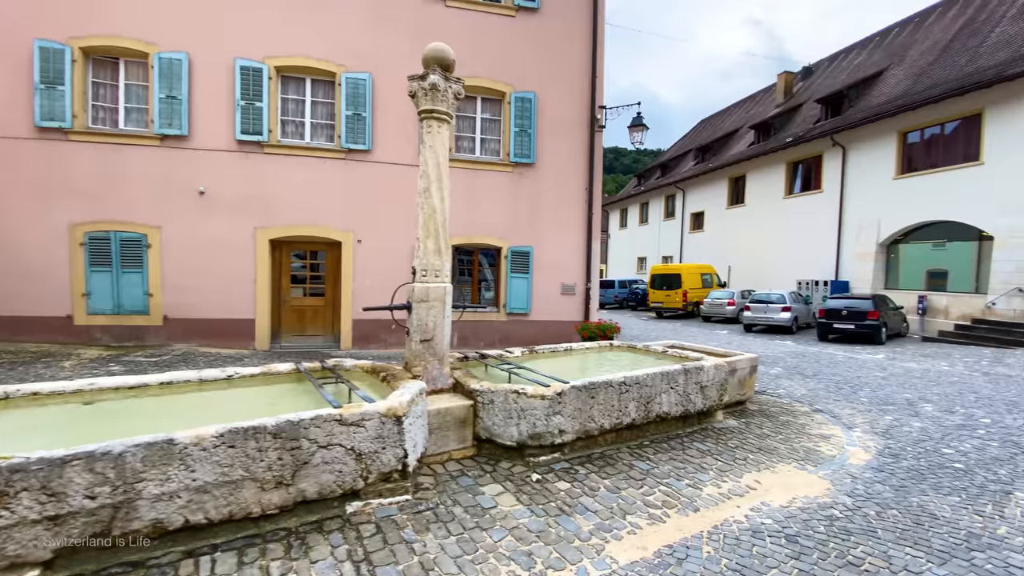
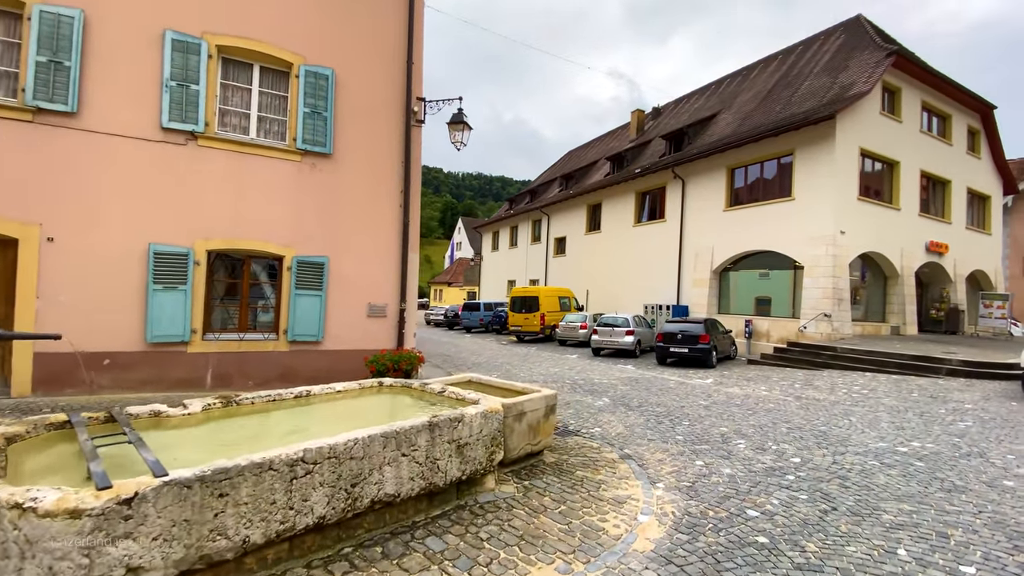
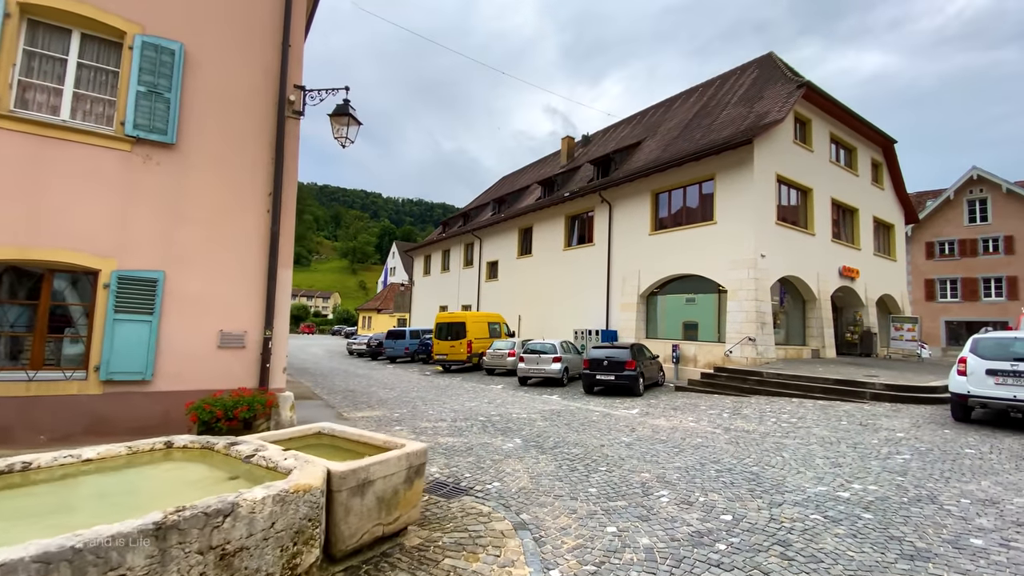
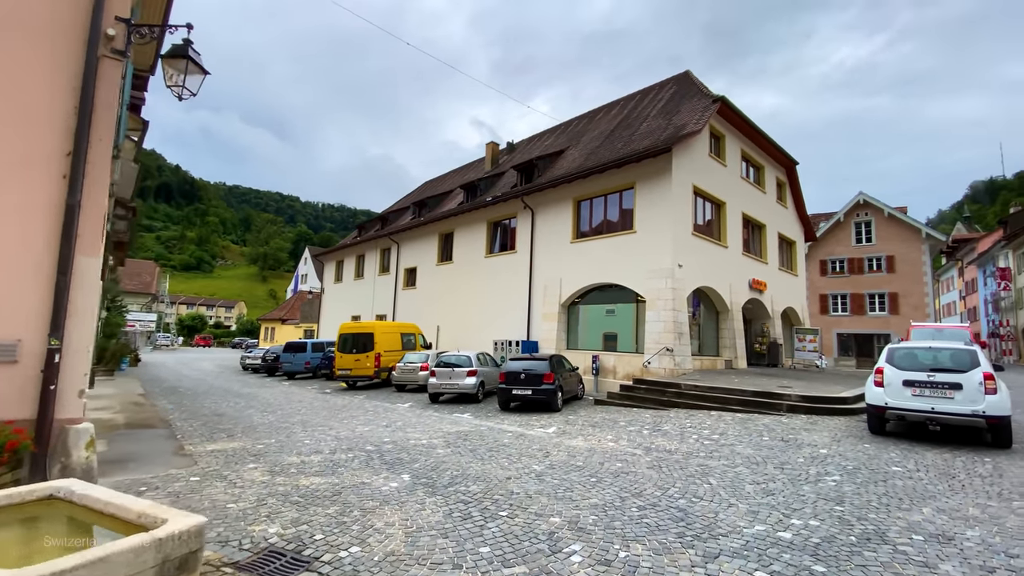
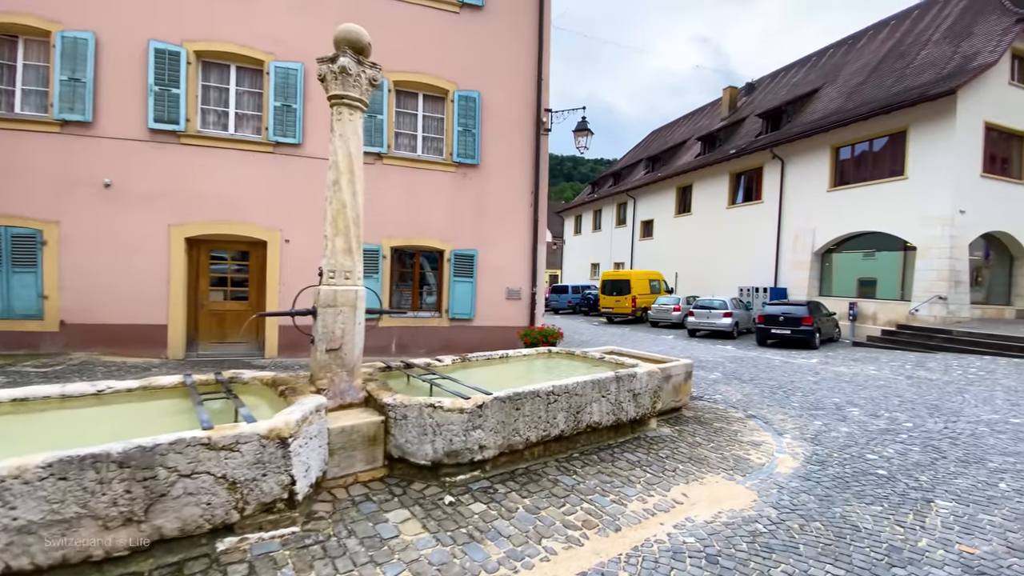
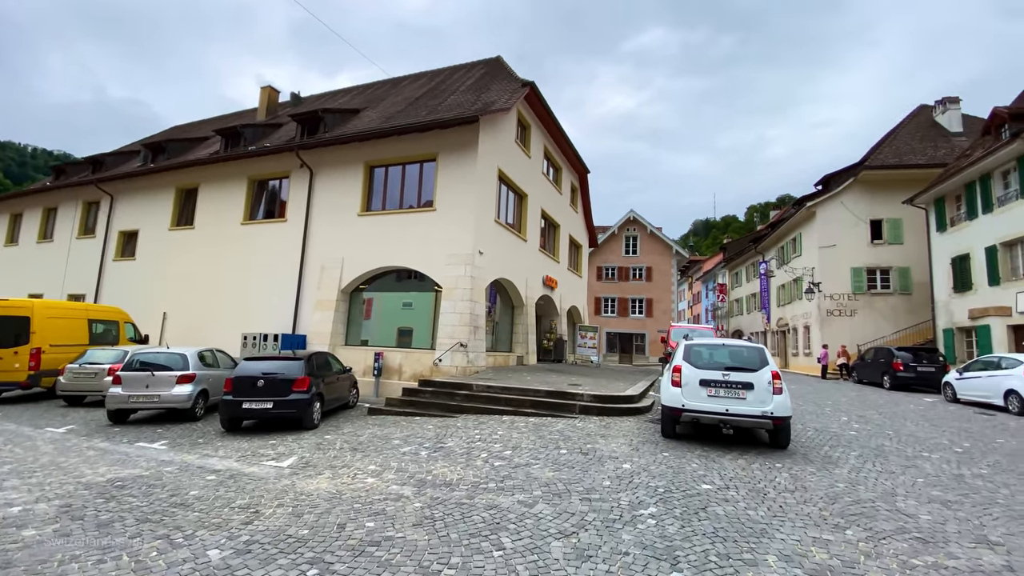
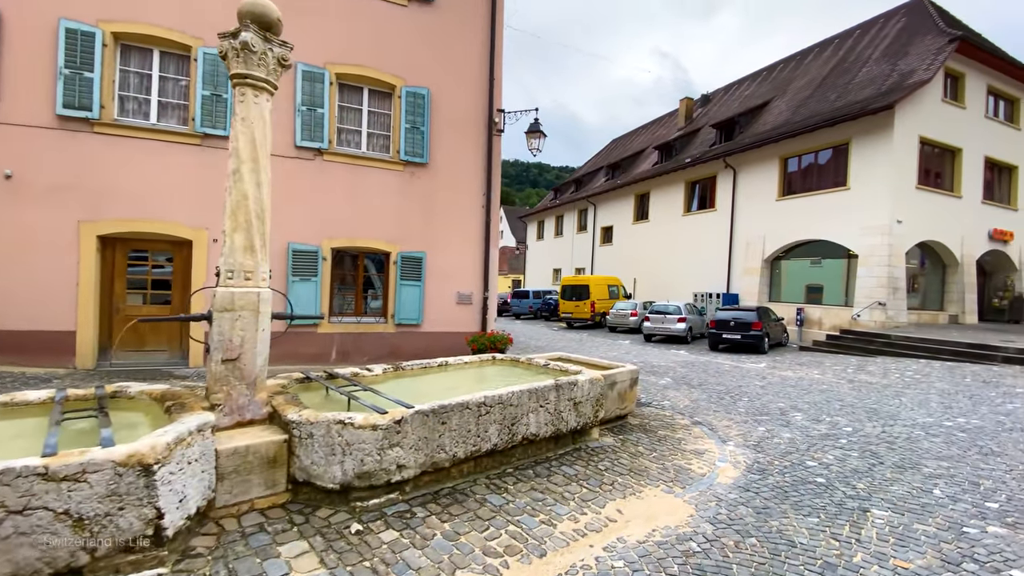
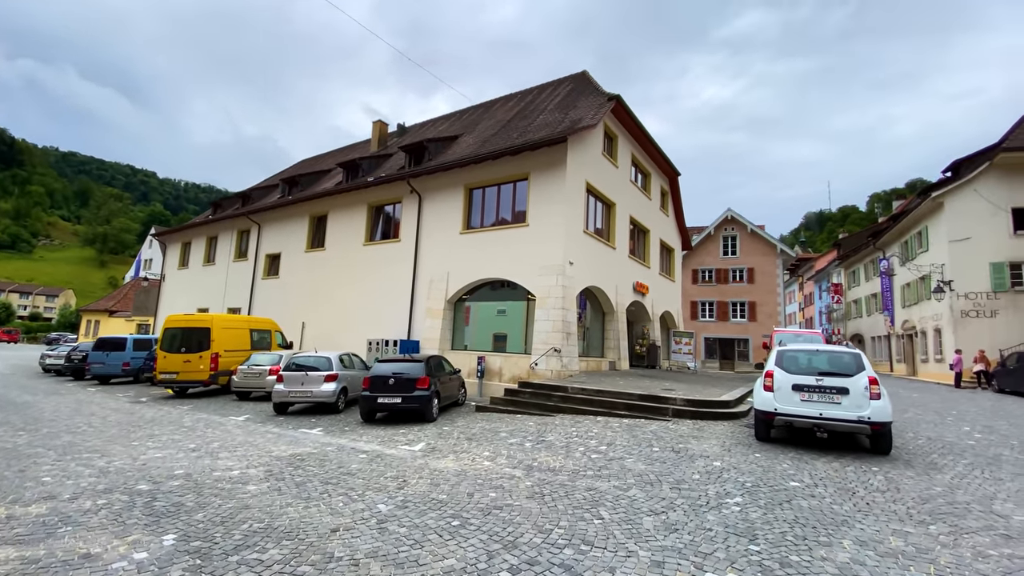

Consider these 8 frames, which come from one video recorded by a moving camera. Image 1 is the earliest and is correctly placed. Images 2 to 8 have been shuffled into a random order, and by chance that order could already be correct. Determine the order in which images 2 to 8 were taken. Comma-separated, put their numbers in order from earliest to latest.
5, 7, 2, 3, 4, 8, 6
